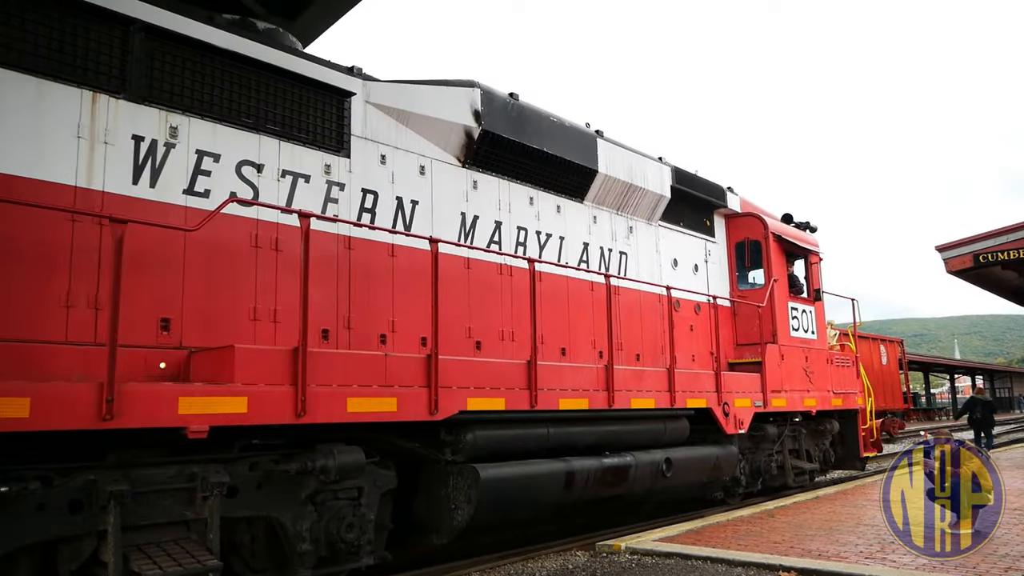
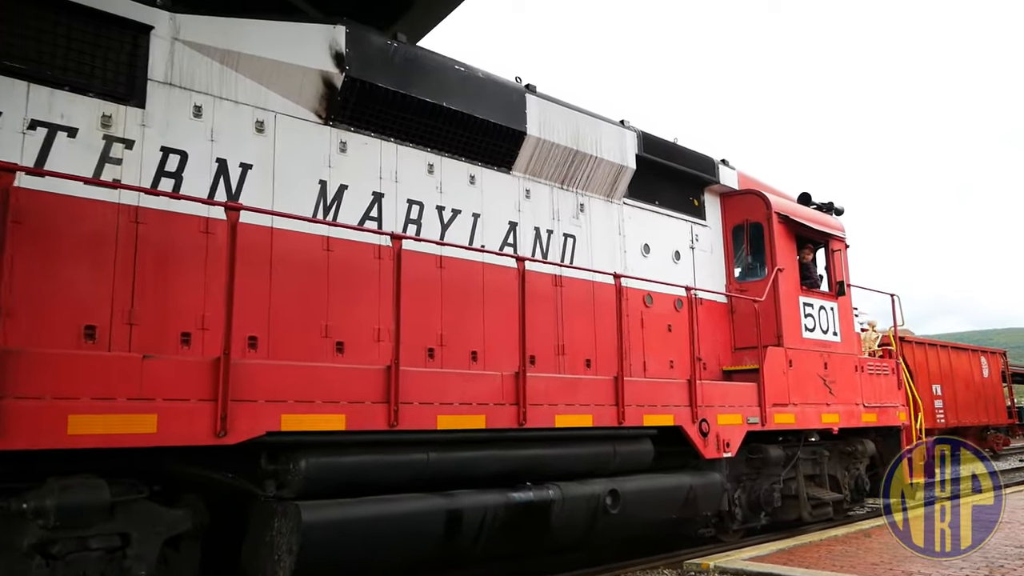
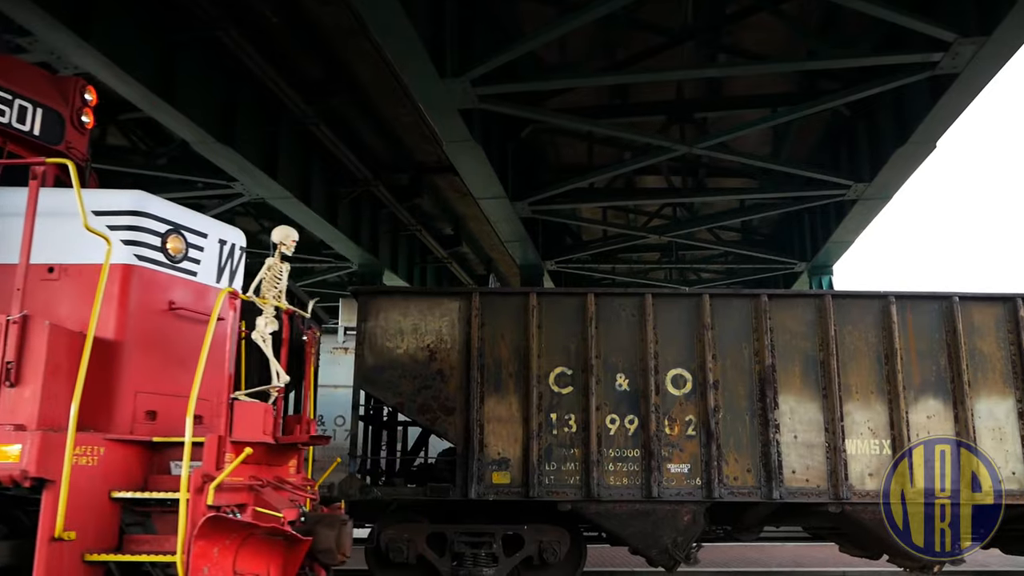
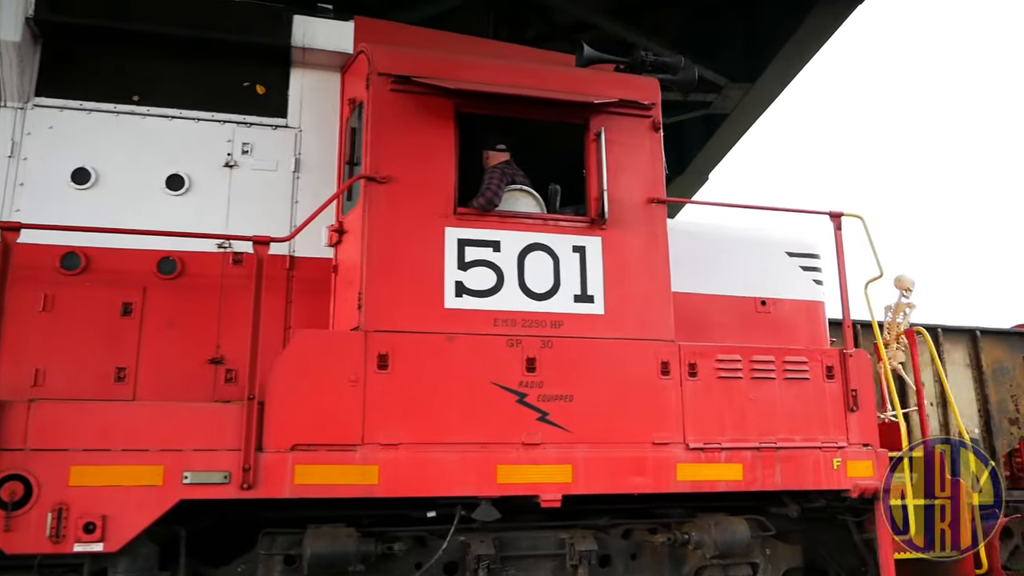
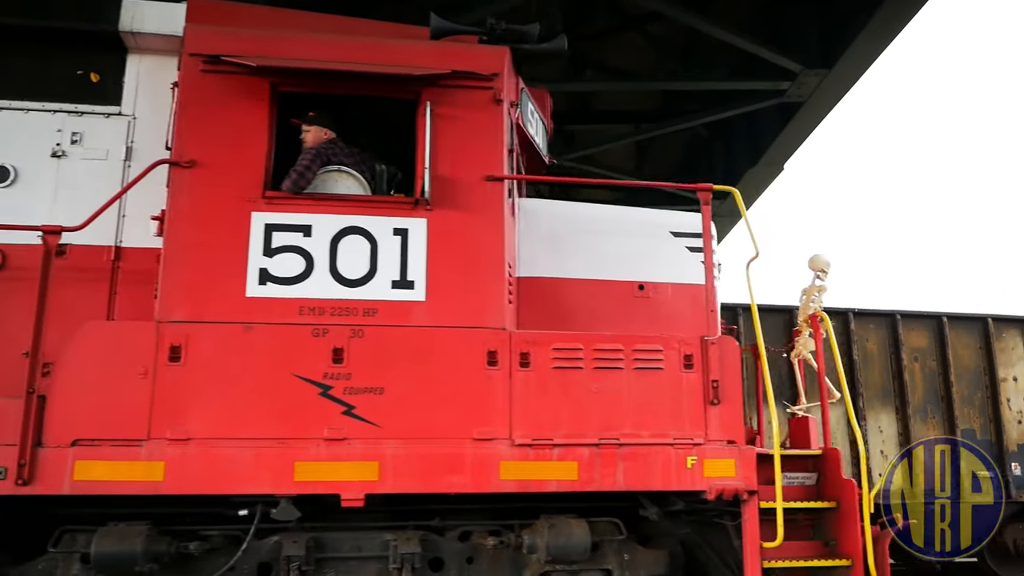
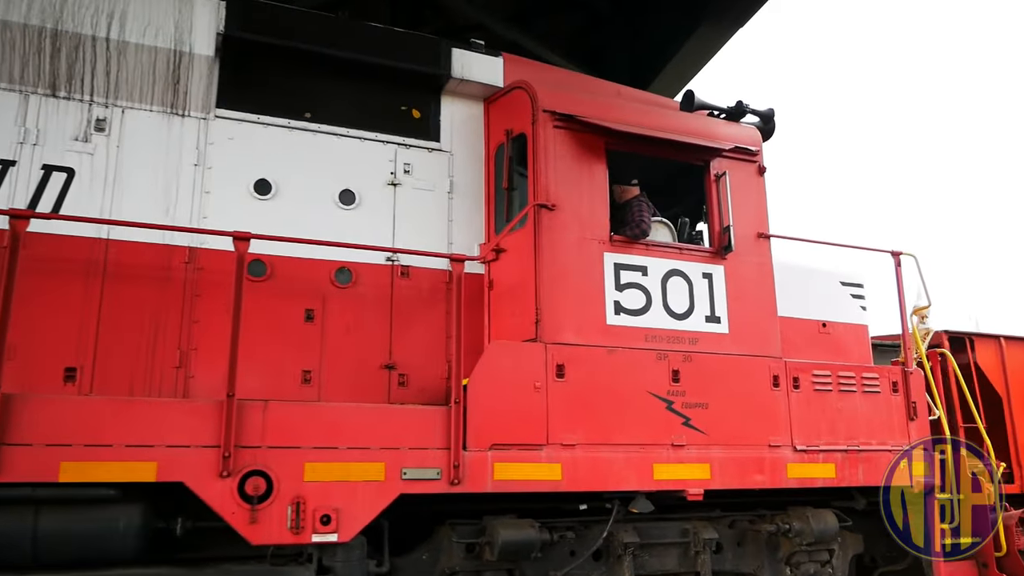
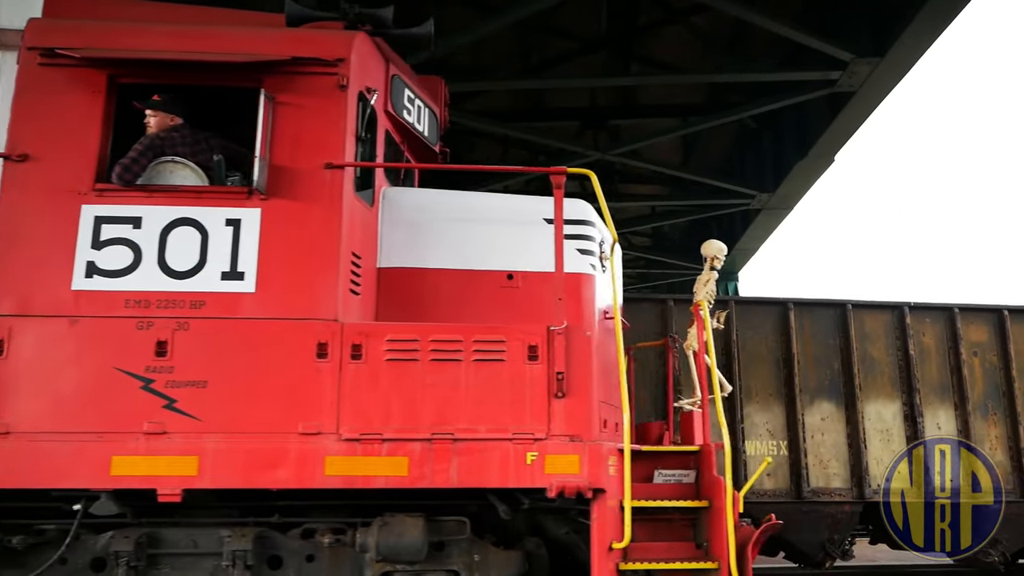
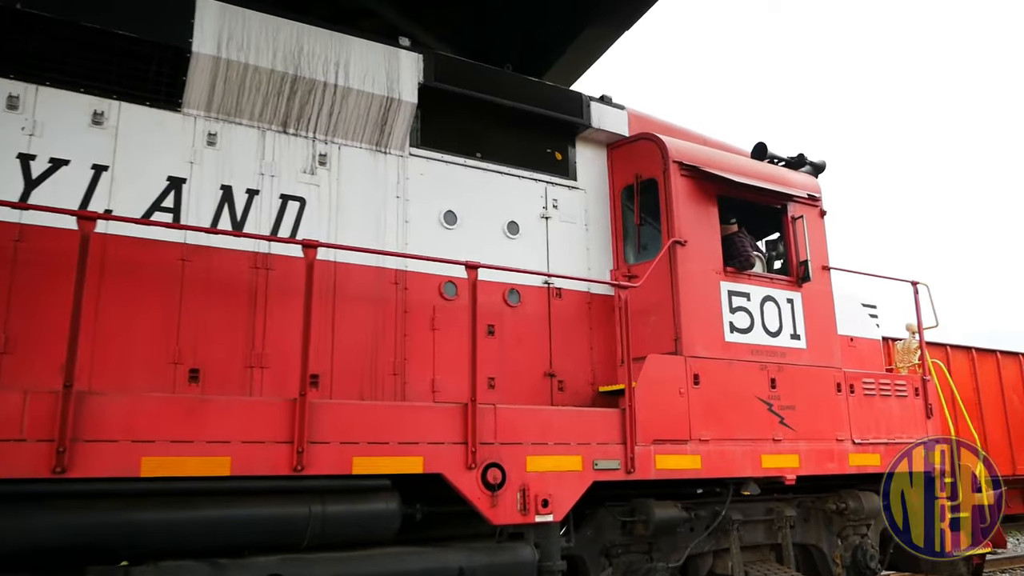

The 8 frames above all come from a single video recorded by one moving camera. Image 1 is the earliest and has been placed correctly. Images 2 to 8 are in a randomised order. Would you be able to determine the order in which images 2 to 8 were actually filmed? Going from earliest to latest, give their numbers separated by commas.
2, 8, 6, 4, 5, 7, 3
